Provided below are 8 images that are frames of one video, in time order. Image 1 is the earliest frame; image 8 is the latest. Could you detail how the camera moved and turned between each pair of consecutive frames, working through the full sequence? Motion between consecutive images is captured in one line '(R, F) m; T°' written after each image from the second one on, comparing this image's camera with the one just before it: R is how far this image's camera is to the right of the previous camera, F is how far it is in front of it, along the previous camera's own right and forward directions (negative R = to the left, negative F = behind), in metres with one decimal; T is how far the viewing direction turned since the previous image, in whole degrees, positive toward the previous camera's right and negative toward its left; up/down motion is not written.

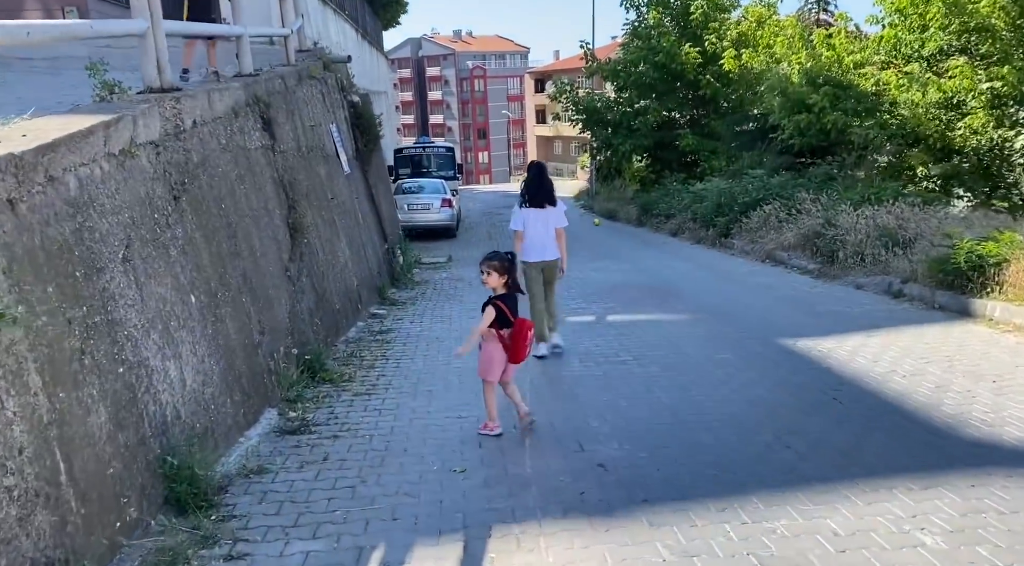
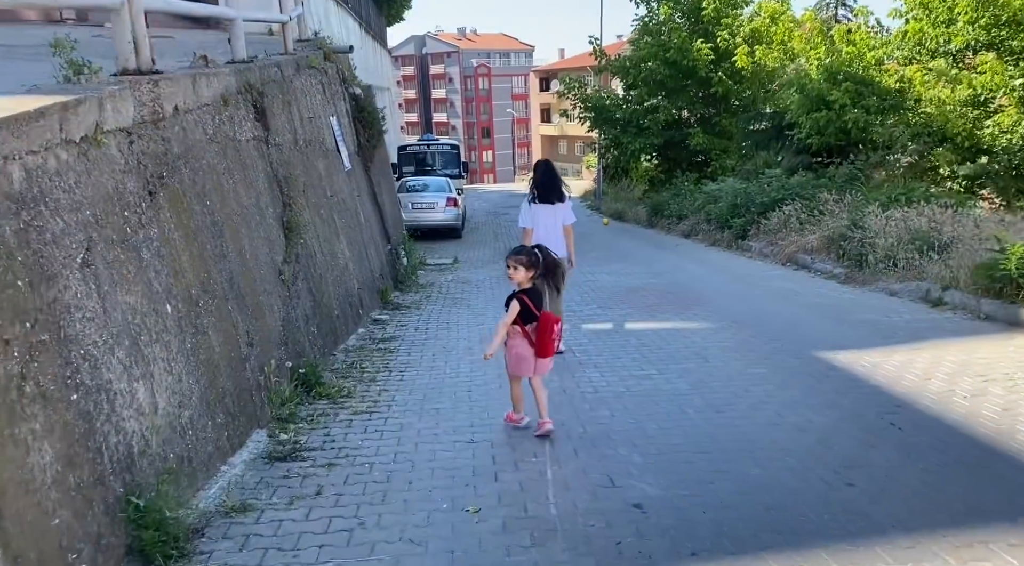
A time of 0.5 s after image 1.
(-0.1, +0.5) m; 0°
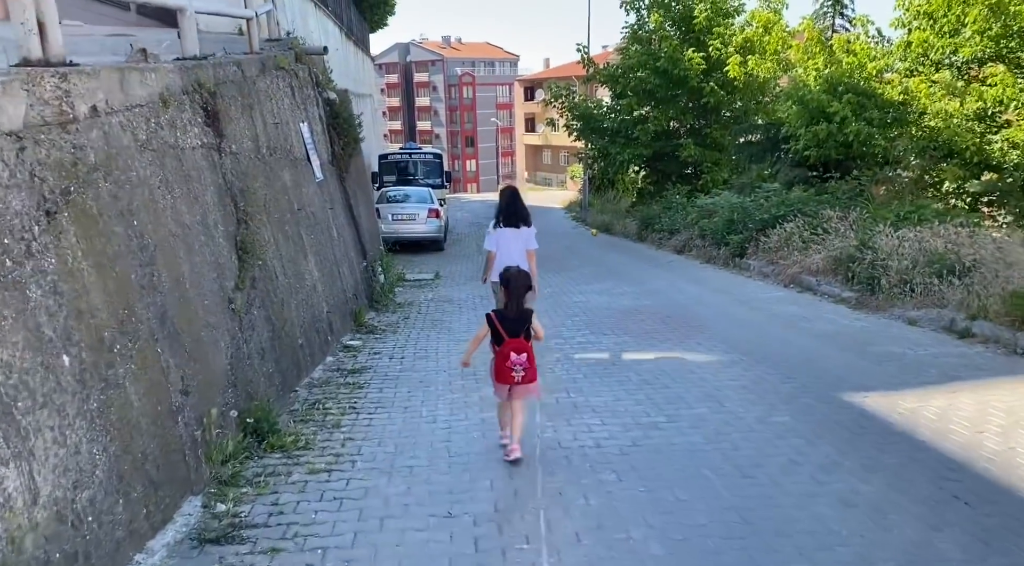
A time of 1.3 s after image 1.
(0.0, +0.7) m; +1°
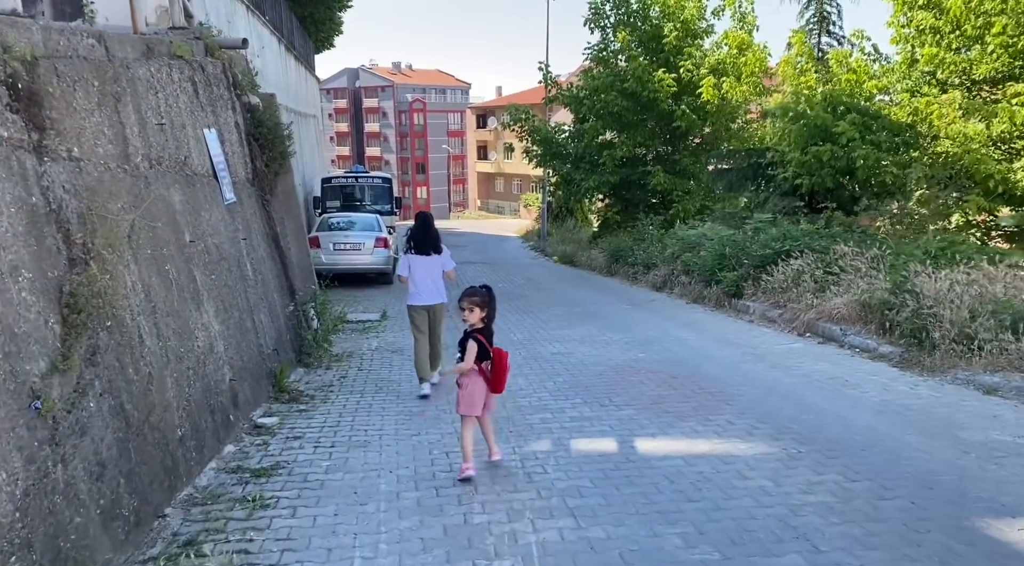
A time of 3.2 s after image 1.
(-0.2, +1.8) m; +4°
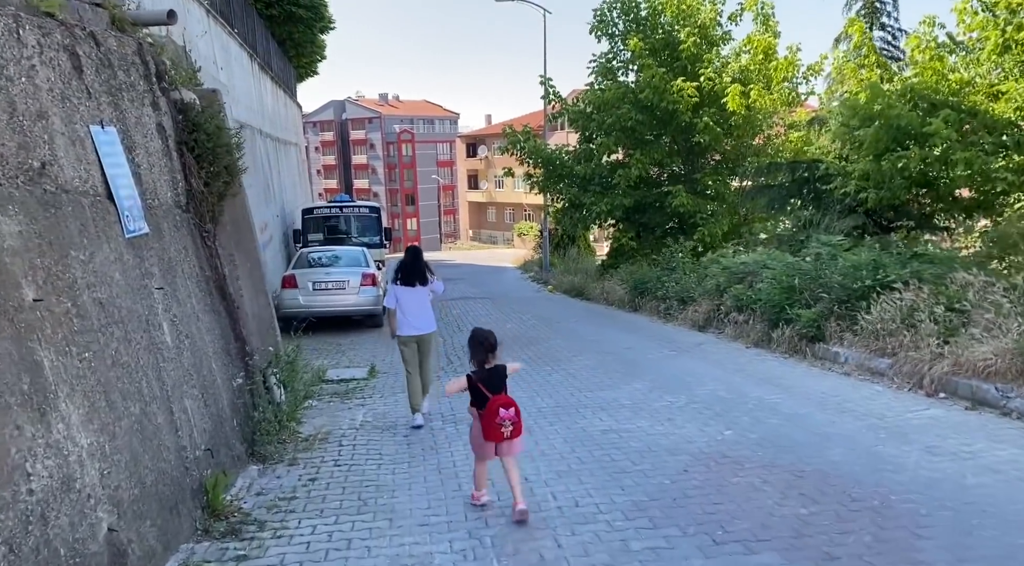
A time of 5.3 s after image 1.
(-0.3, +2.2) m; +1°
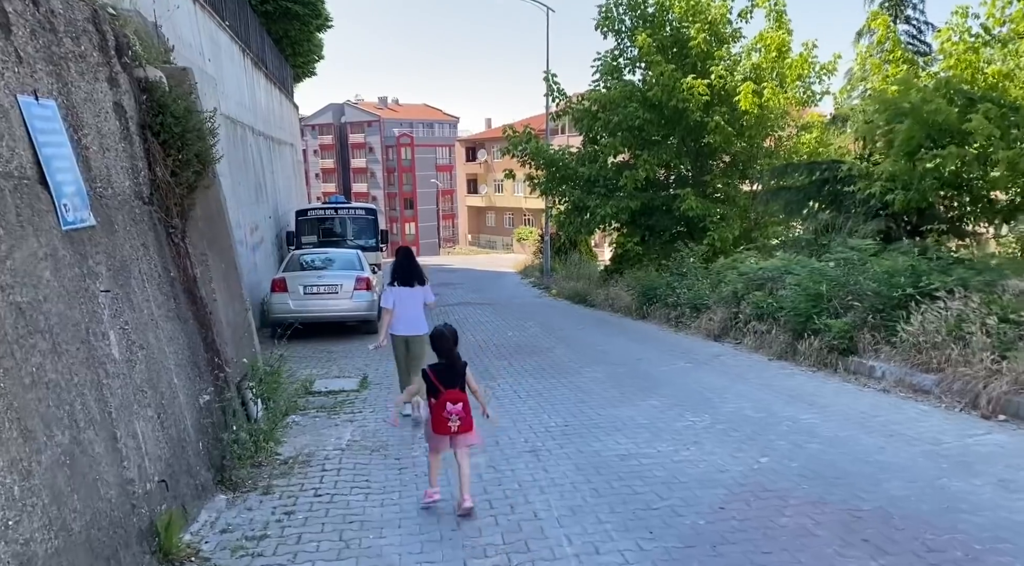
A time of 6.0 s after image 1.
(-0.1, +0.7) m; 0°
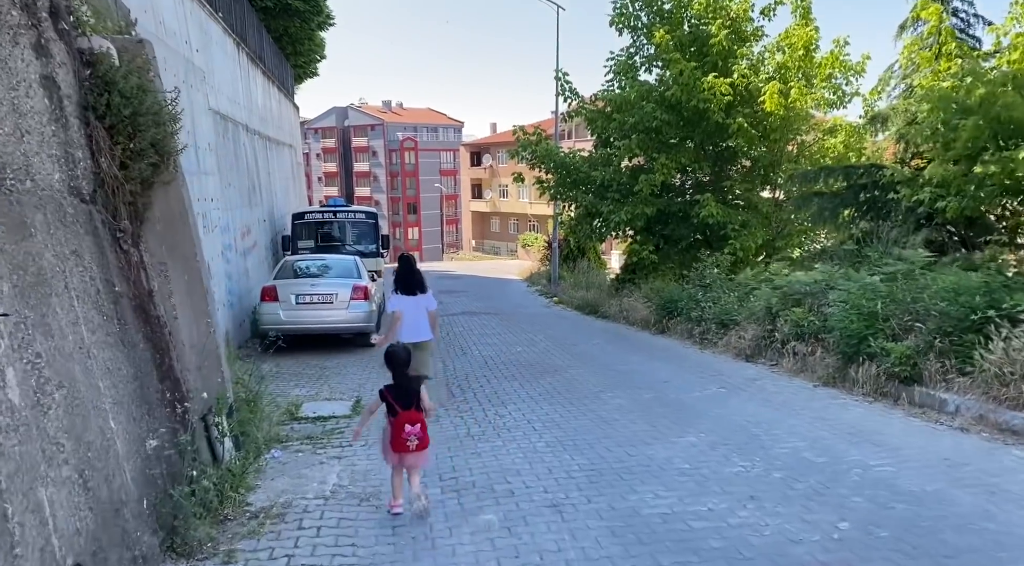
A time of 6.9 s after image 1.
(-0.1, +1.0) m; 0°
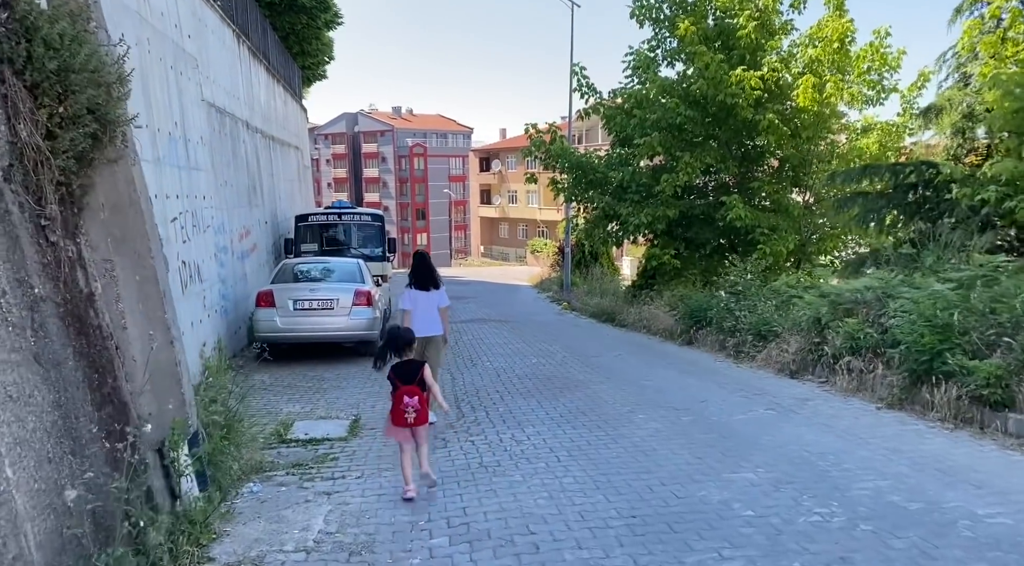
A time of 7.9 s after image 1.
(-0.1, +1.0) m; -1°
